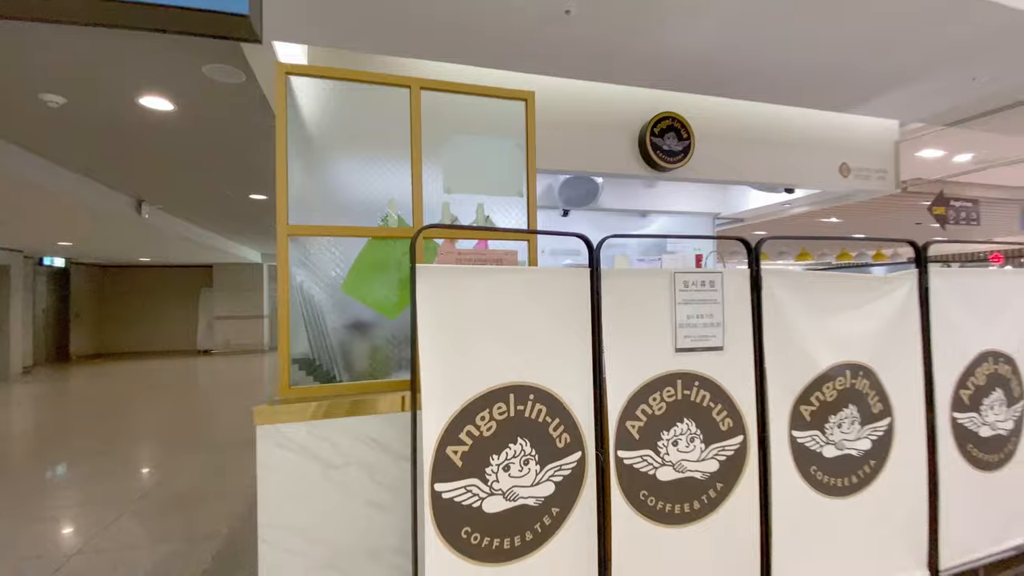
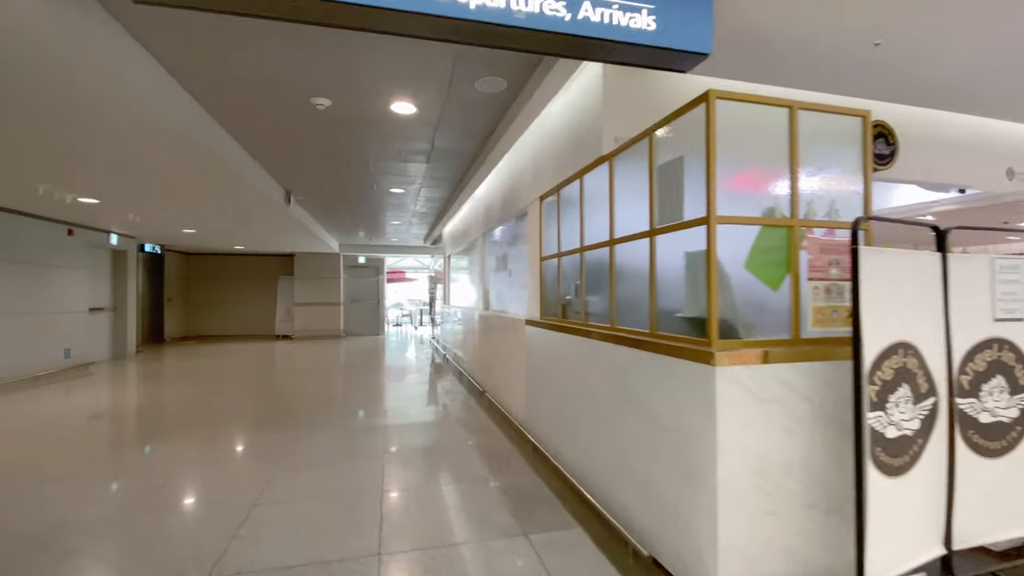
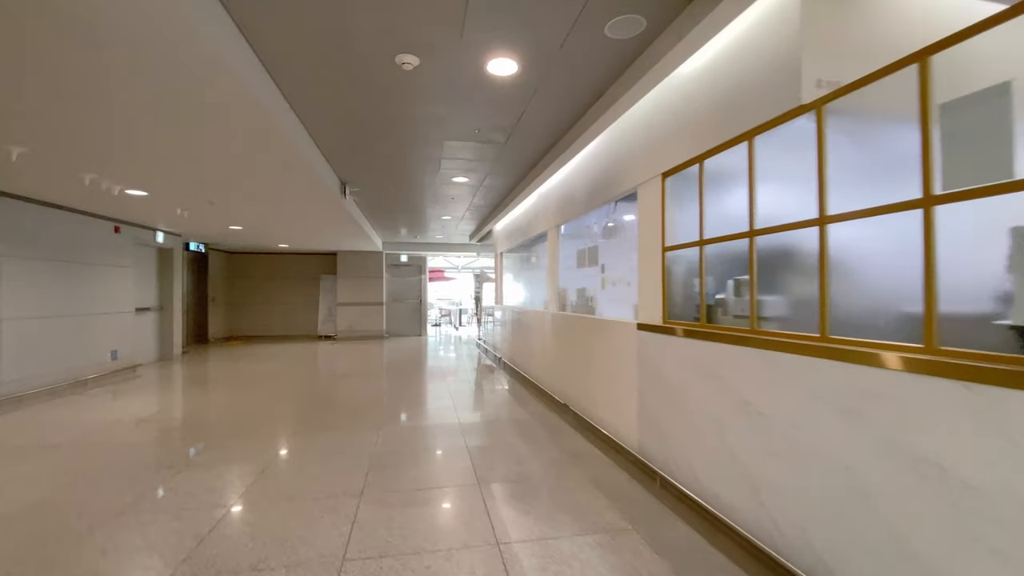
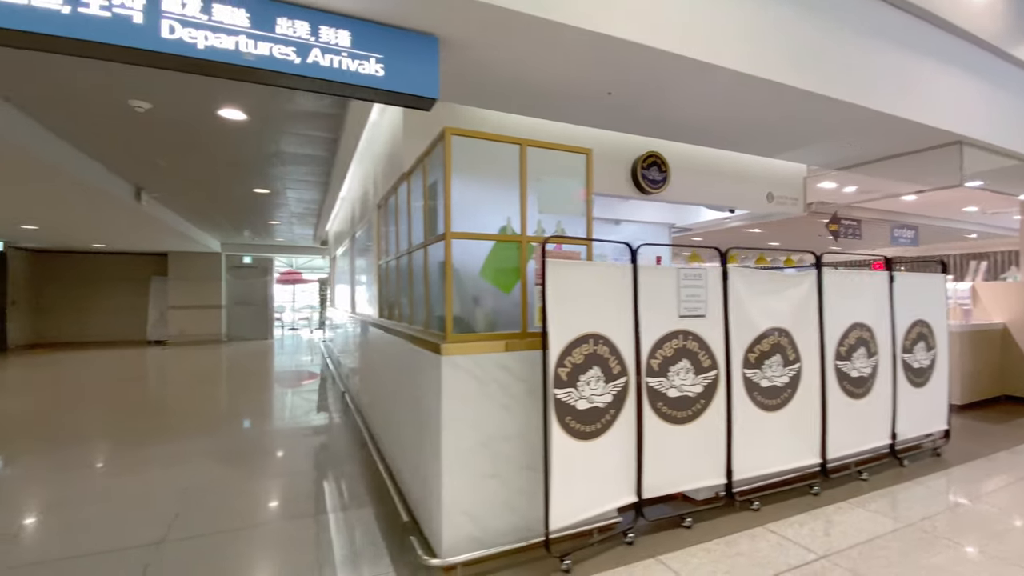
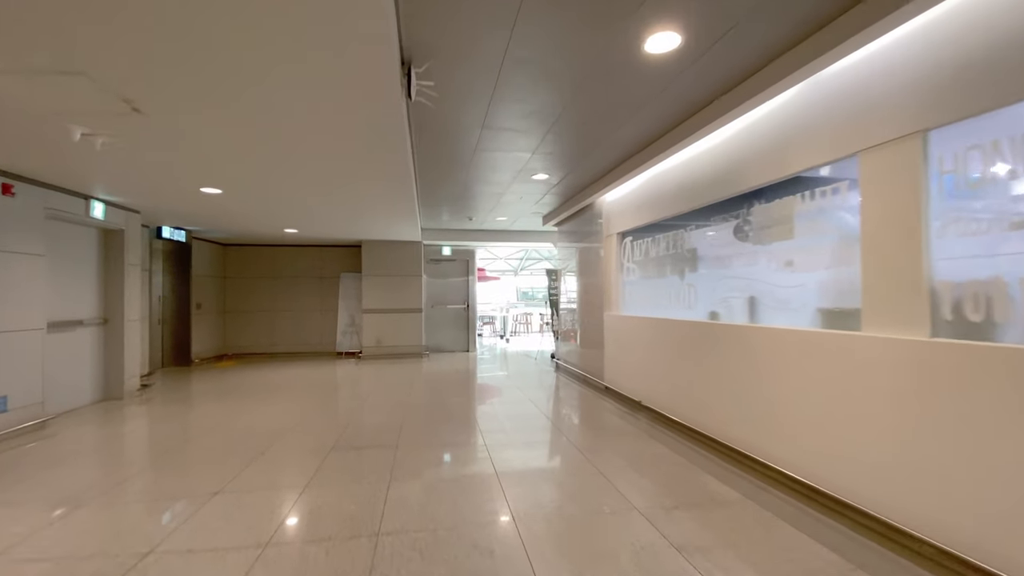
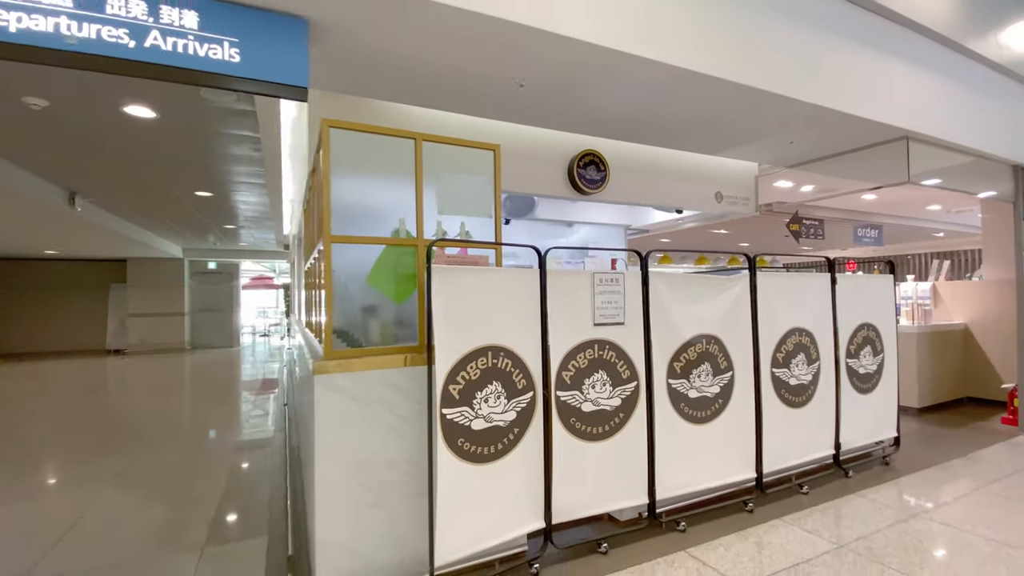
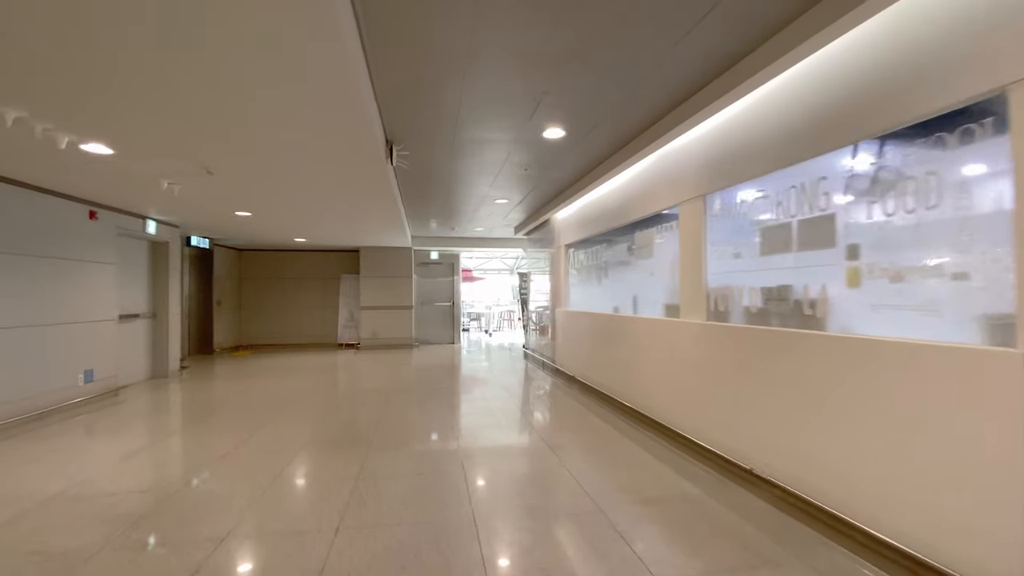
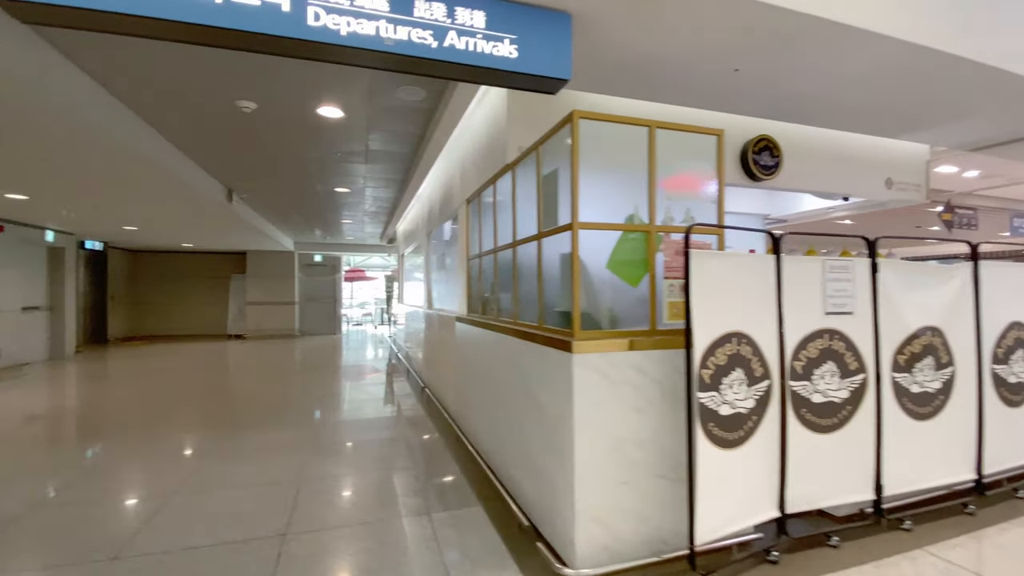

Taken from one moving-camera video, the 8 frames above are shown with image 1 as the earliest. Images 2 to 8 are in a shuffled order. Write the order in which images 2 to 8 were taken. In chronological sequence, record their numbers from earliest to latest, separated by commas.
6, 4, 8, 2, 3, 7, 5
